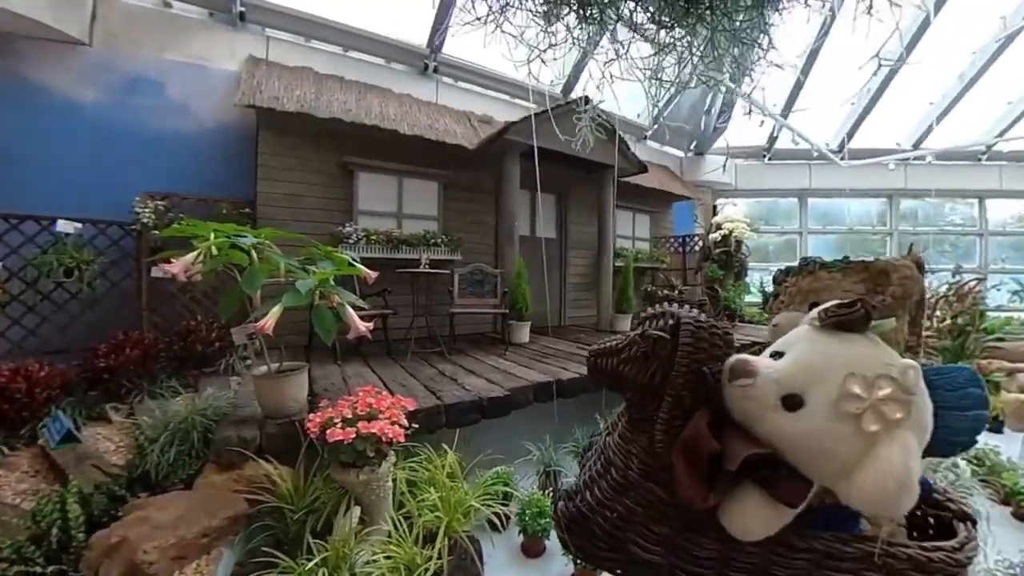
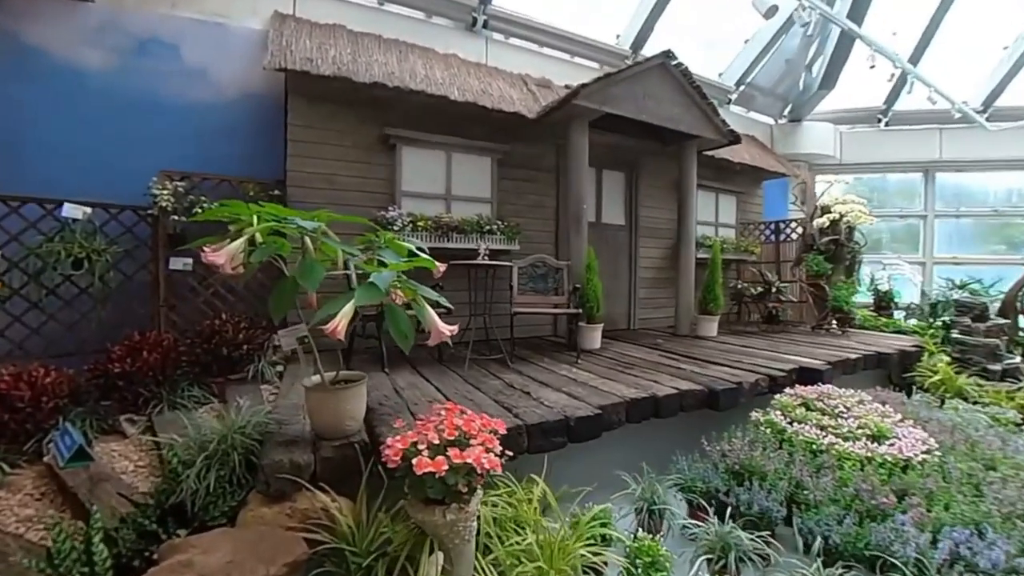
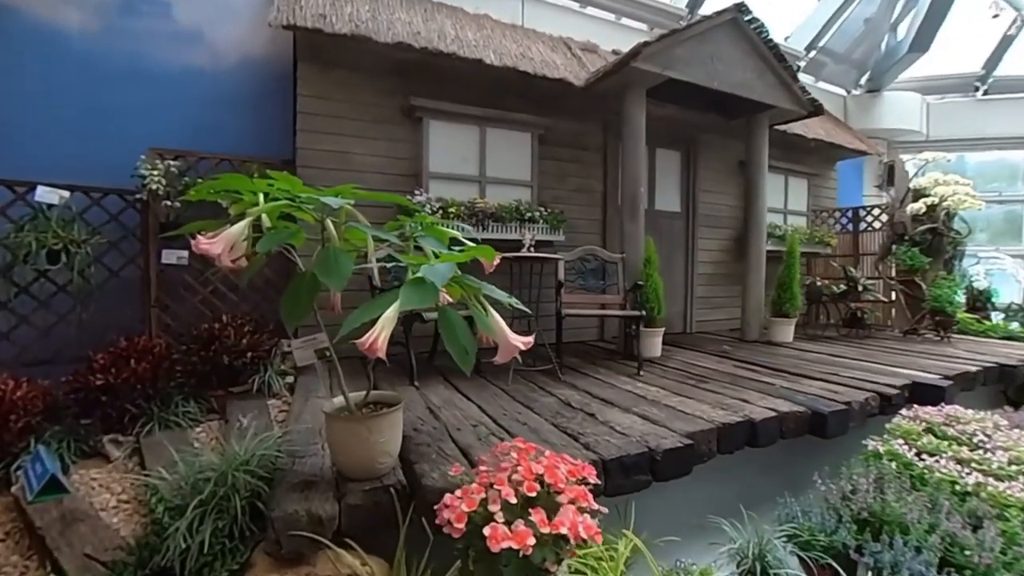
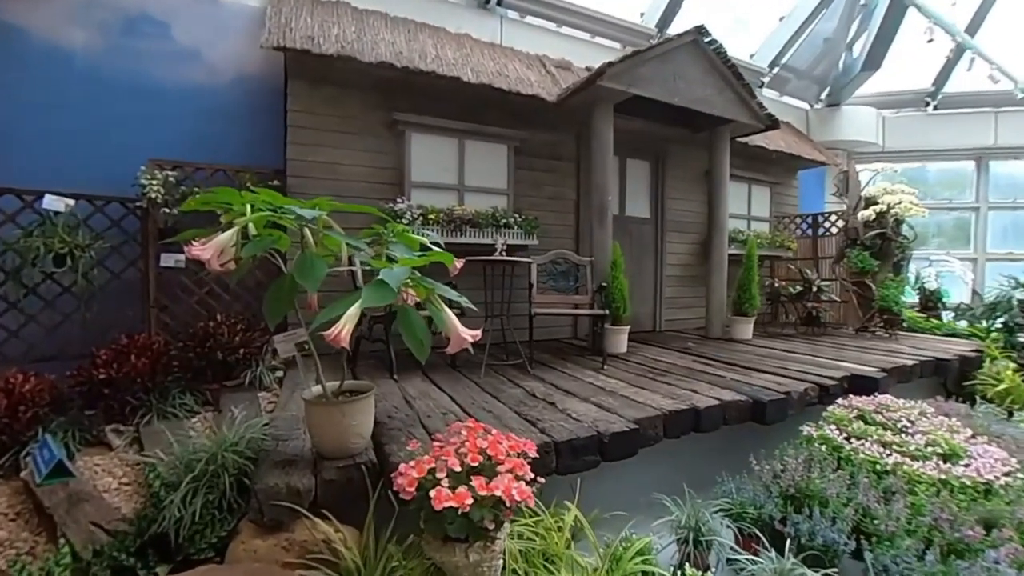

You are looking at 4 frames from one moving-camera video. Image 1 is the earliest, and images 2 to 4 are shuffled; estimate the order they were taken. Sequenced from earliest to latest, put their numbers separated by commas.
2, 4, 3
